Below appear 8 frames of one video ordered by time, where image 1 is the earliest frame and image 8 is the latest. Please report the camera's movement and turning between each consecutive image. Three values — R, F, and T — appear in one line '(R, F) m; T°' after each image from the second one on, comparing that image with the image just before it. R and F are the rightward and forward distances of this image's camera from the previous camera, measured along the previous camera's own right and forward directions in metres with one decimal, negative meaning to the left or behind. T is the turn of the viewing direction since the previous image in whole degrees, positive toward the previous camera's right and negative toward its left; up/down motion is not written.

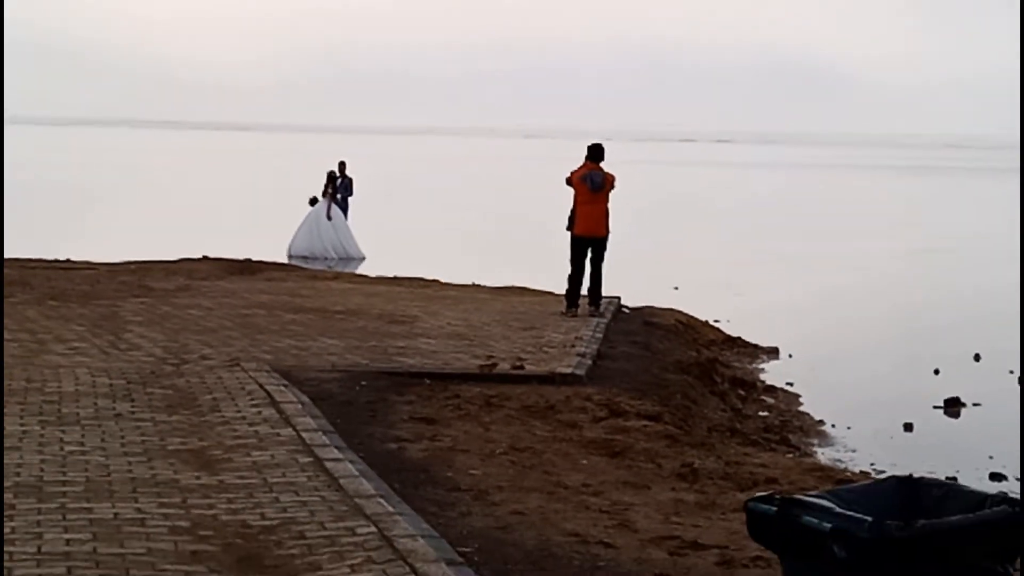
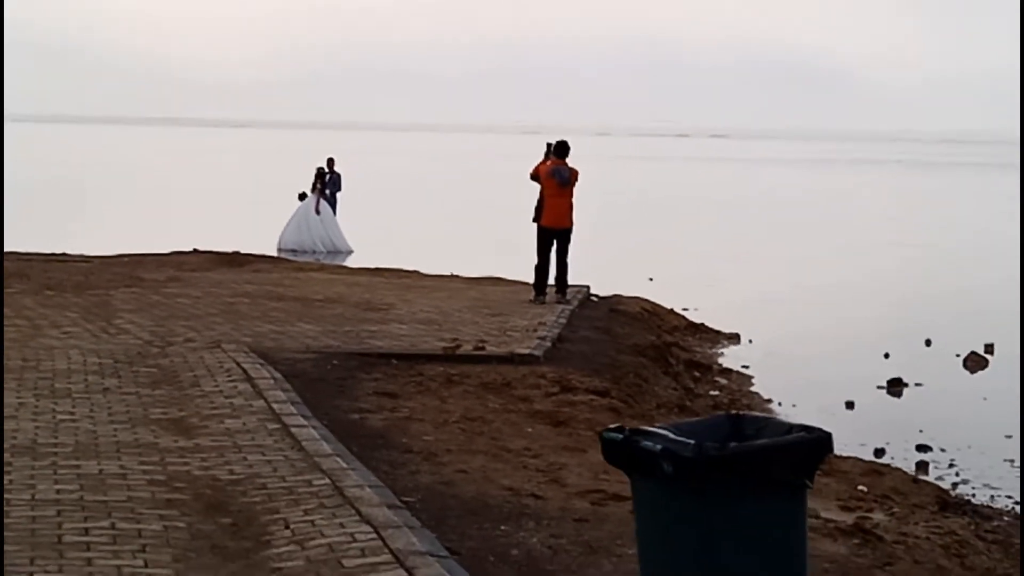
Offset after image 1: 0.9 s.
(+0.3, -0.9) m; 0°
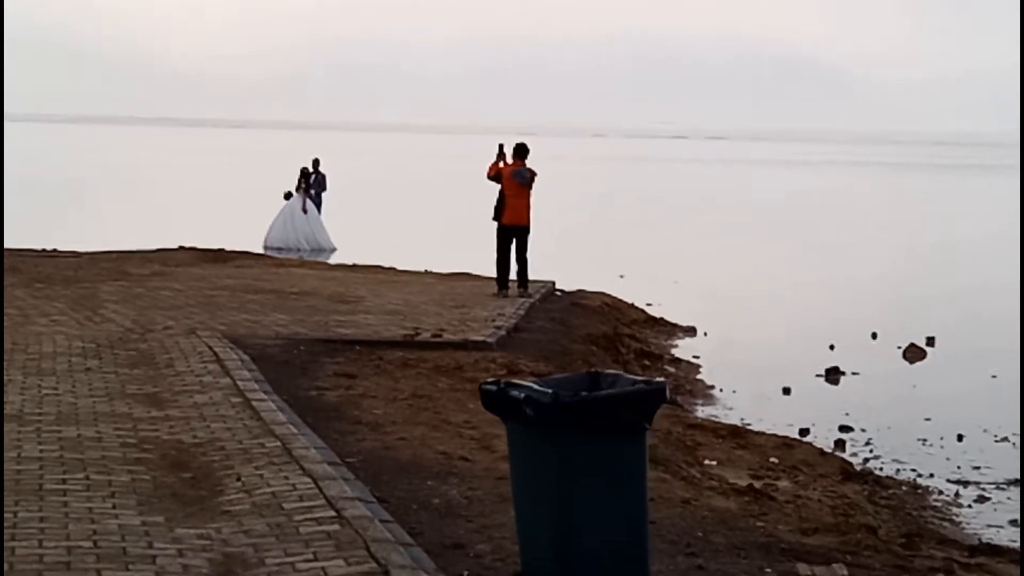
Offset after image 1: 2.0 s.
(+0.4, -1.0) m; 0°
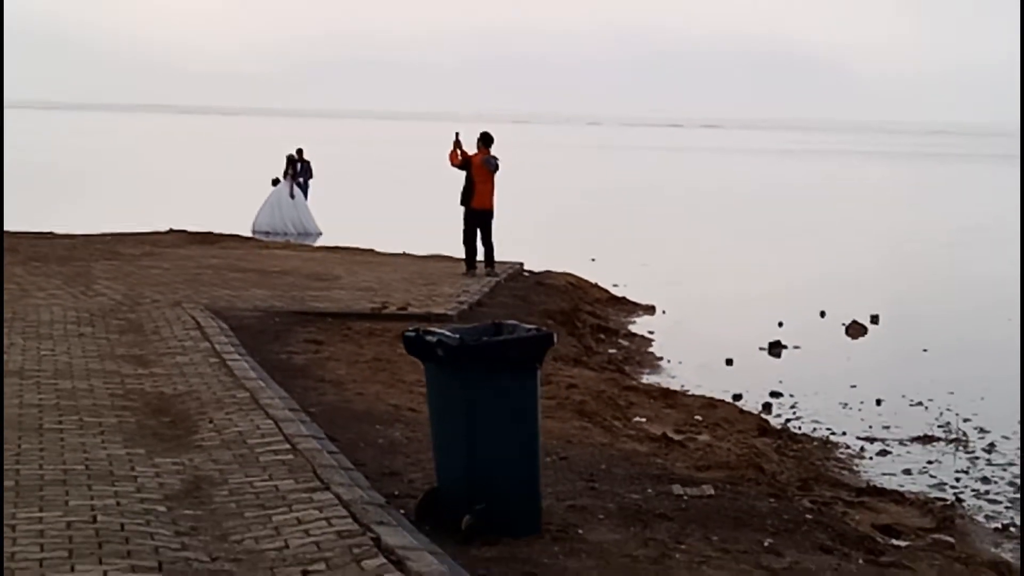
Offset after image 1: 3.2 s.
(+0.4, -1.2) m; 0°
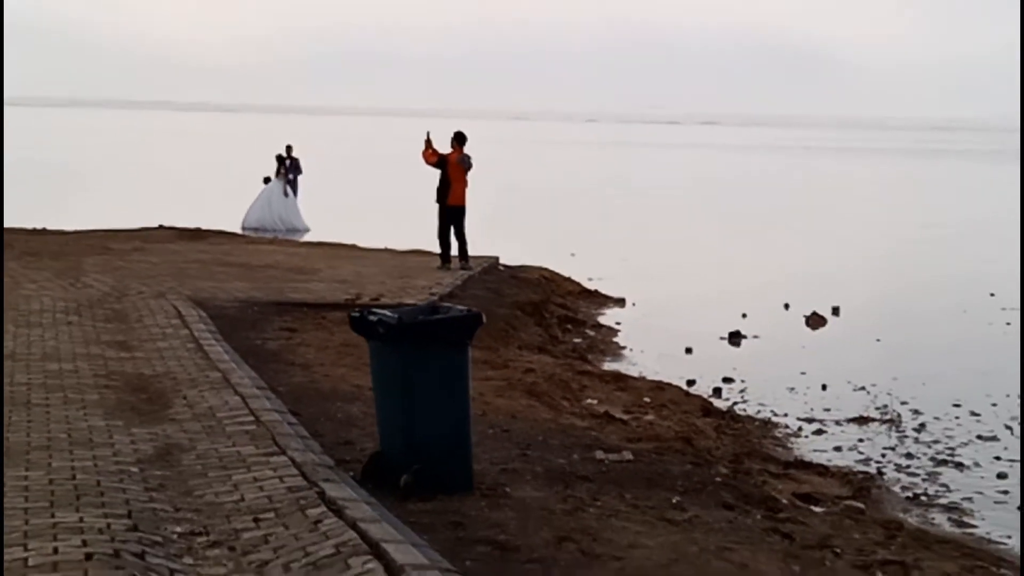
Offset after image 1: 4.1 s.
(+0.4, -0.8) m; 0°
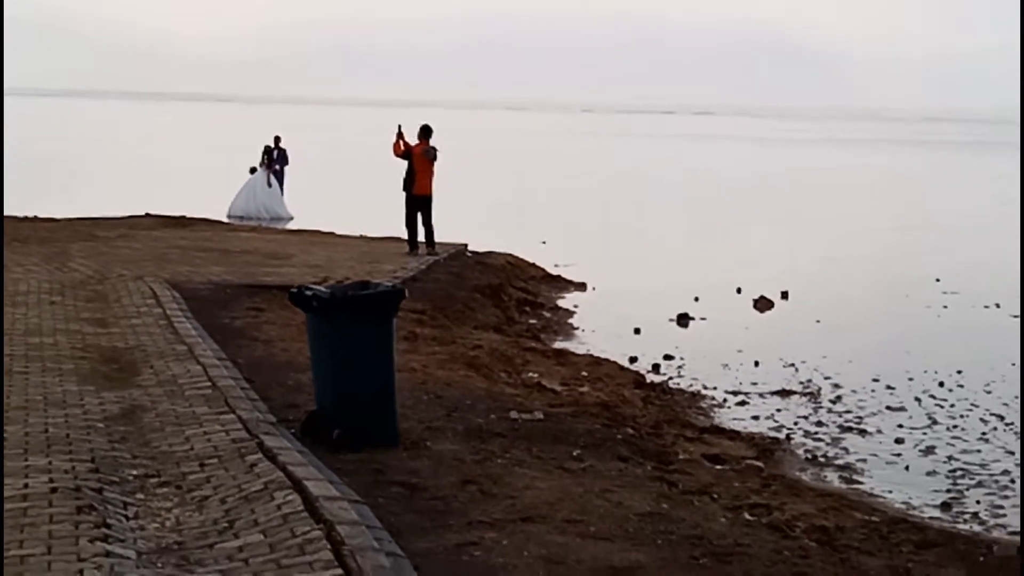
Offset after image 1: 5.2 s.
(+0.5, -1.1) m; 0°
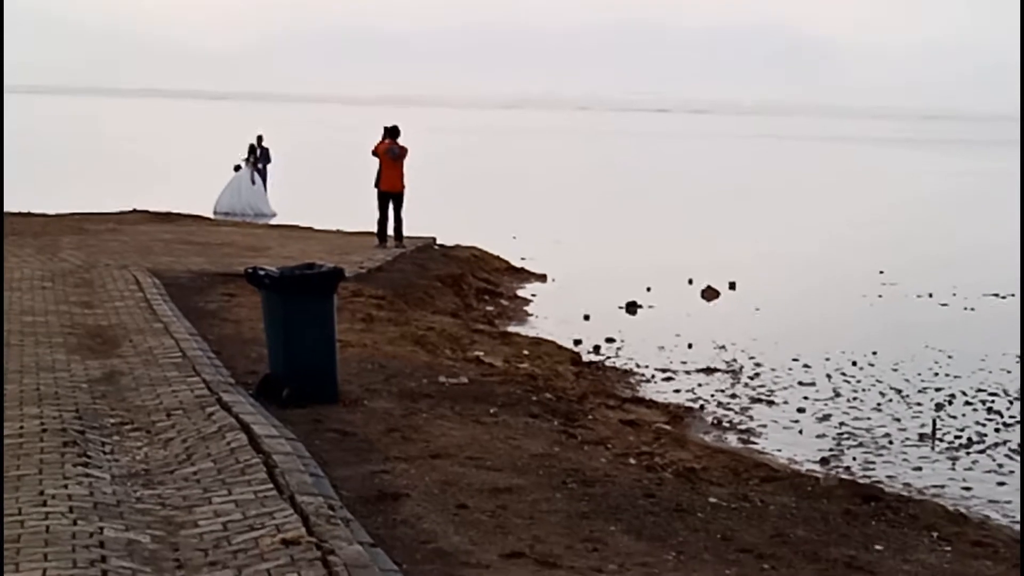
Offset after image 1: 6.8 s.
(+0.5, -1.4) m; 0°
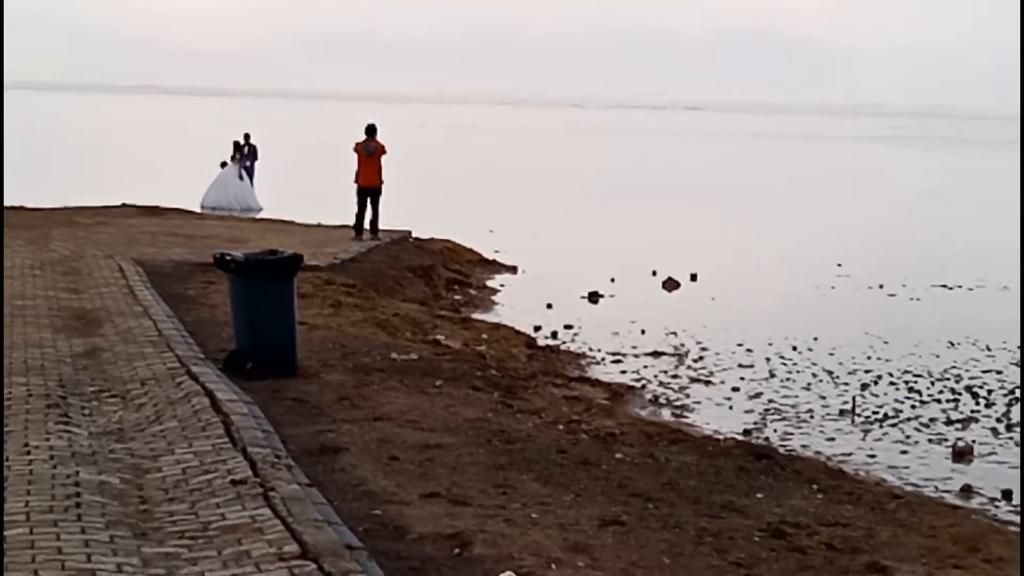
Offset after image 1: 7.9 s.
(+0.4, -1.1) m; 0°
